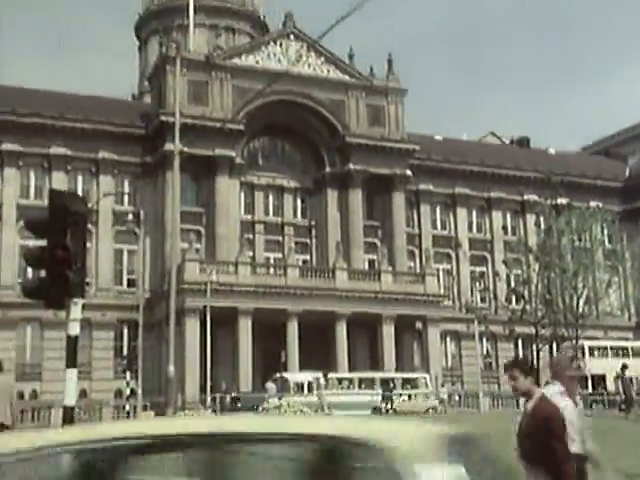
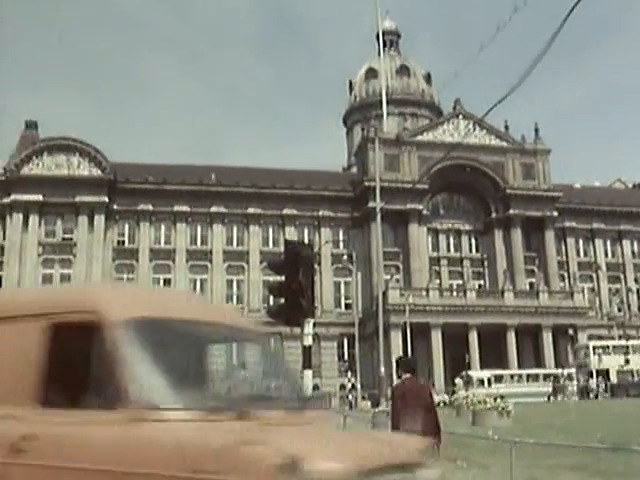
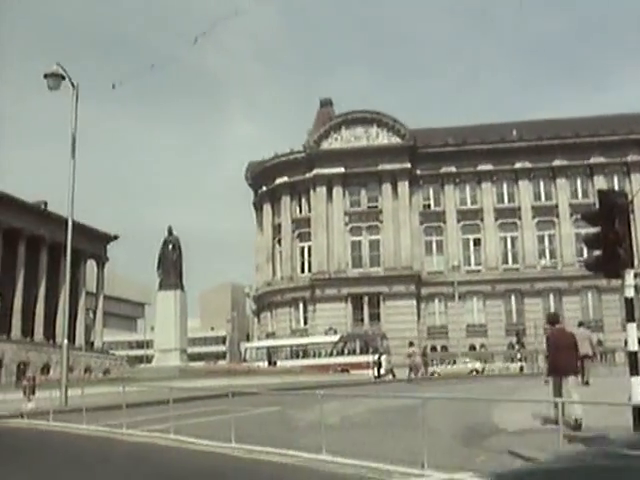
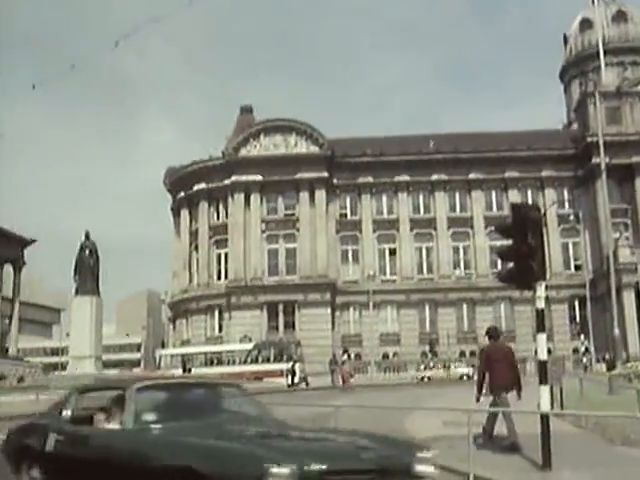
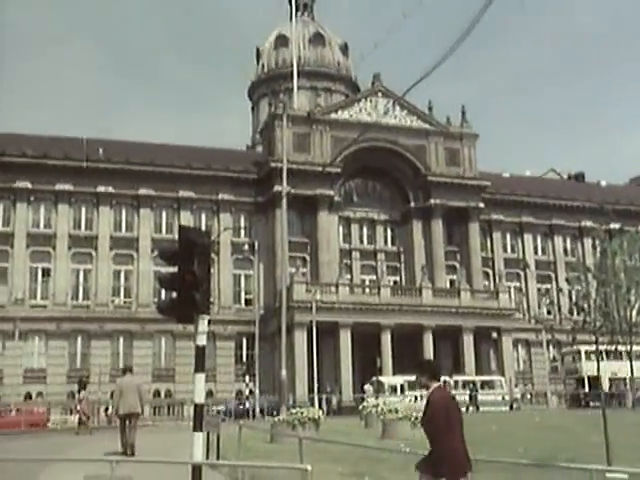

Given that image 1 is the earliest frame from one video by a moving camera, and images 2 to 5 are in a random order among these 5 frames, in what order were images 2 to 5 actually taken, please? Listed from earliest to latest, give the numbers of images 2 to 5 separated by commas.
5, 2, 4, 3
